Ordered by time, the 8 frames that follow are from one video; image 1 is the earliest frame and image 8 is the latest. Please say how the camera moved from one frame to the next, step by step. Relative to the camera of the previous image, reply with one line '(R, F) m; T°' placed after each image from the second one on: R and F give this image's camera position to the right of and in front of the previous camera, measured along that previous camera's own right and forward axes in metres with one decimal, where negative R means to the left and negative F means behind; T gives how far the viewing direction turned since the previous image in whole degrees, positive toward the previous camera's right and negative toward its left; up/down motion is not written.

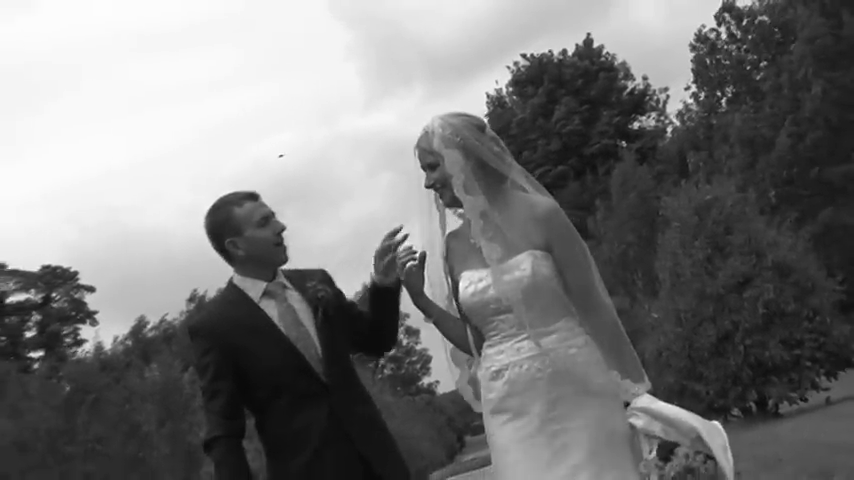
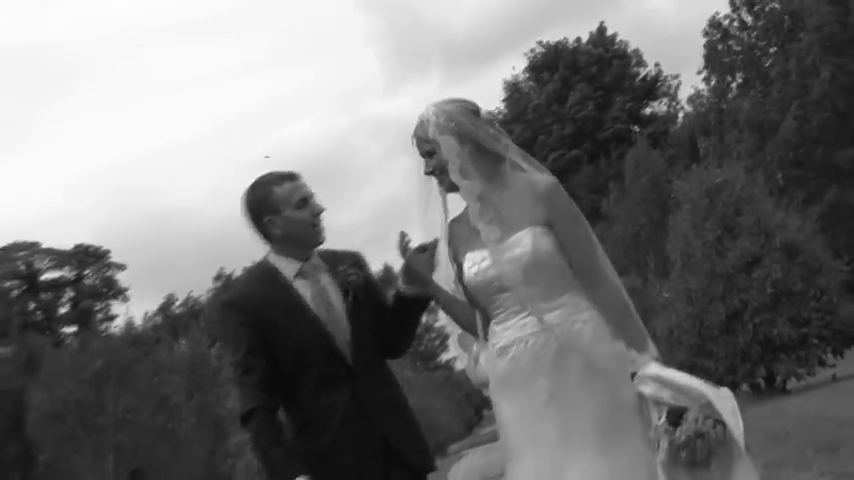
(0.0, -0.1) m; -1°
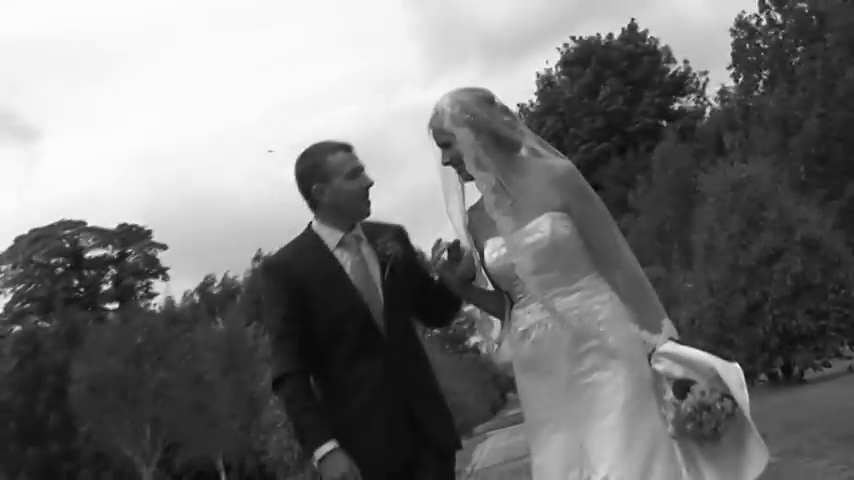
(-0.1, -0.1) m; 0°
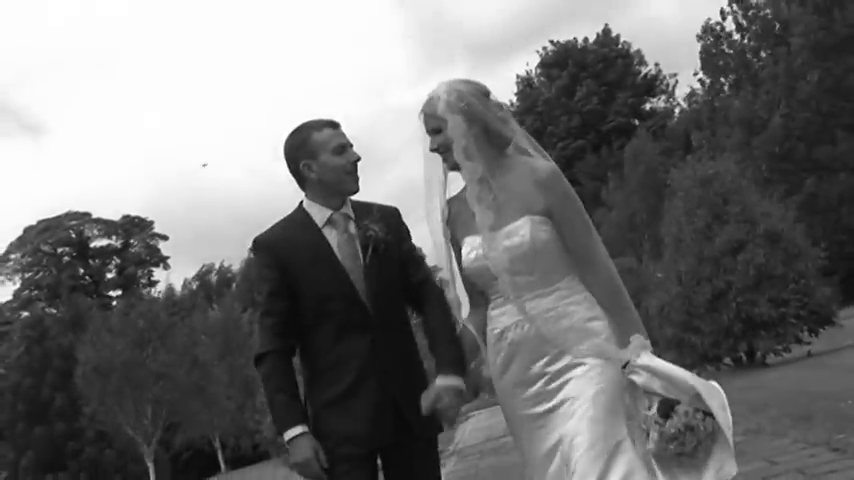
(0.0, -0.2) m; +1°
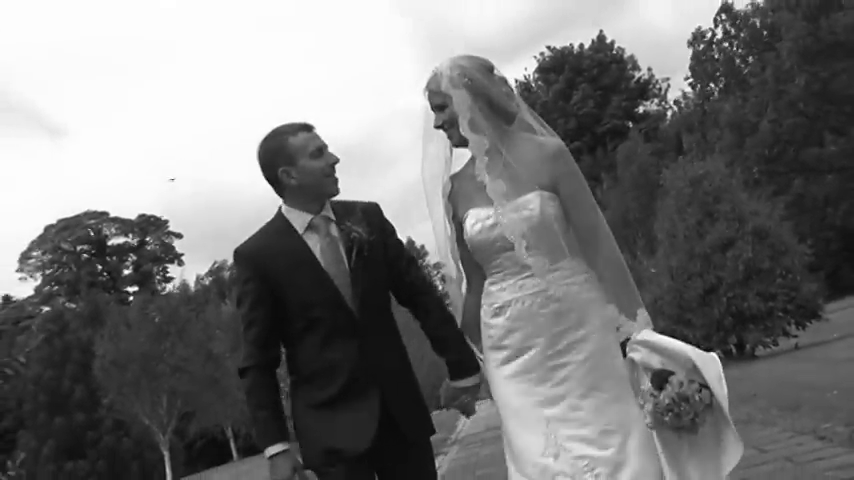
(0.0, -0.2) m; 0°
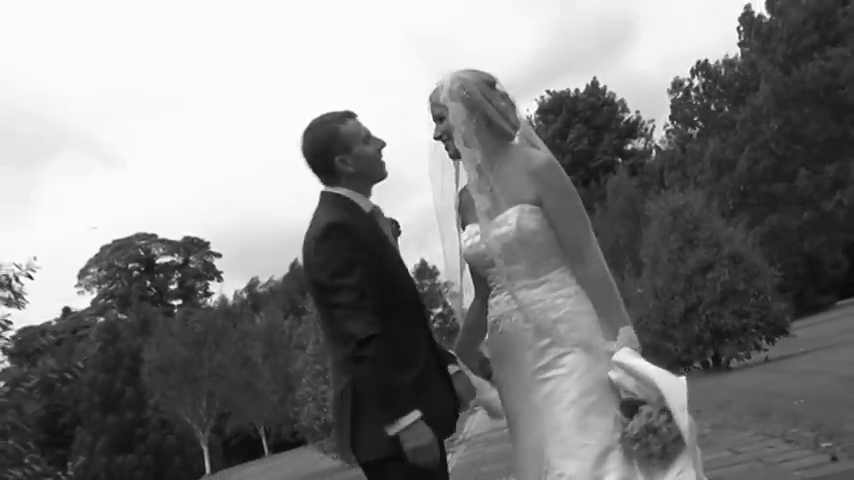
(0.0, -0.6) m; 0°
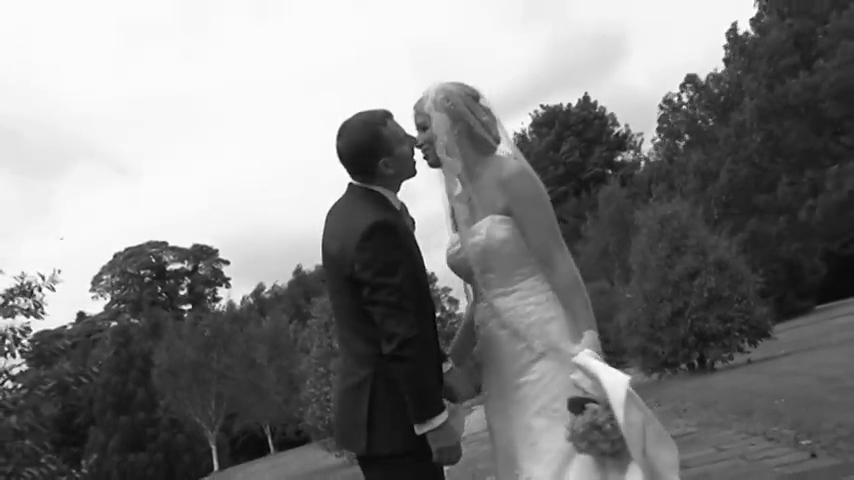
(0.0, -0.2) m; +1°
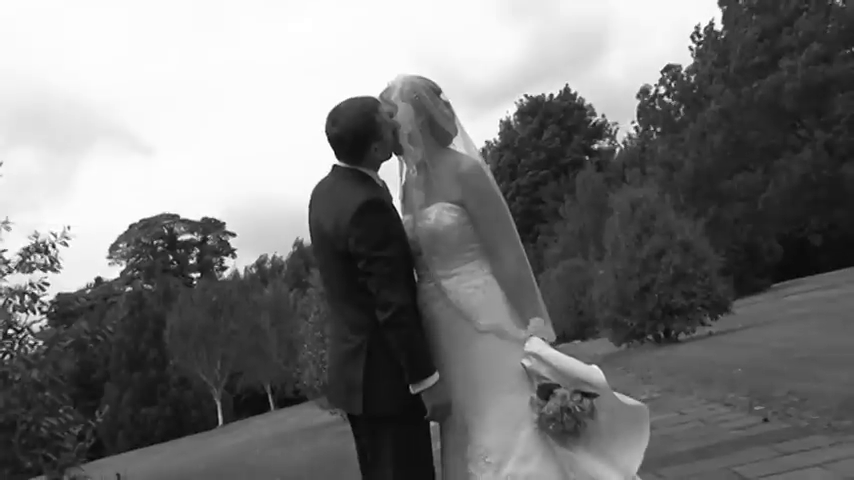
(0.0, -0.5) m; +1°
